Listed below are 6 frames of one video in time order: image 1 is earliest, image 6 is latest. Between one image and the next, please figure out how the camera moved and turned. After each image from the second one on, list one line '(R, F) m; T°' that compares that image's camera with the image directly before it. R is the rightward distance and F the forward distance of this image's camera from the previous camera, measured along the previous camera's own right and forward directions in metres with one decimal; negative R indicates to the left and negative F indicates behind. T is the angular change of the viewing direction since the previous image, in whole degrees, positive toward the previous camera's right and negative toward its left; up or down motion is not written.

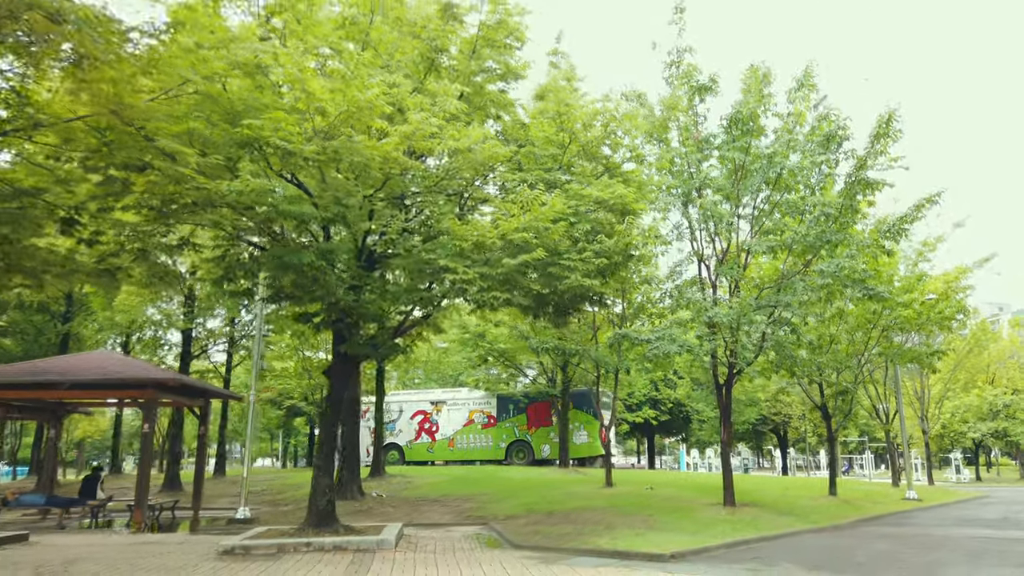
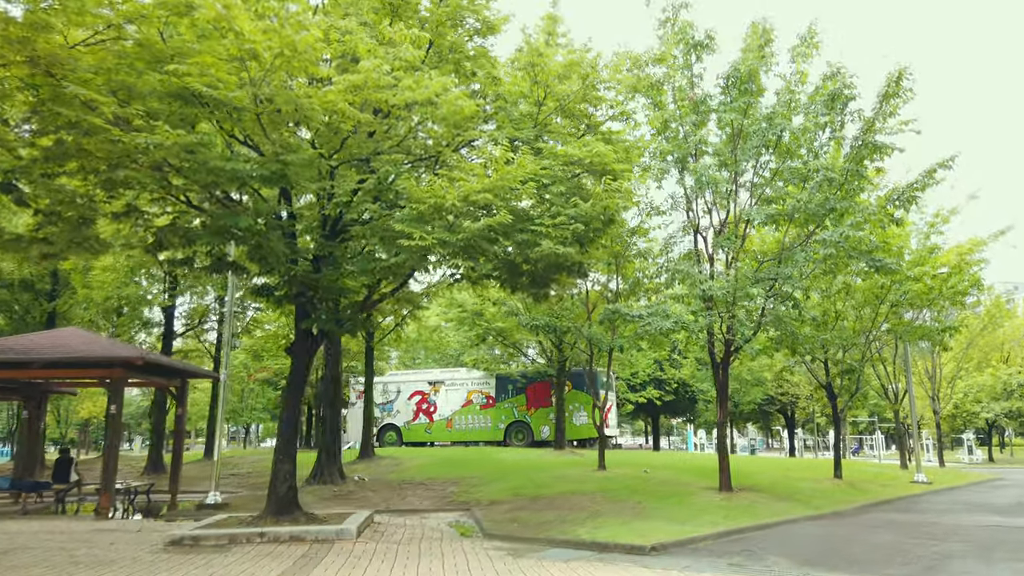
(+0.6, +1.0) m; -1°
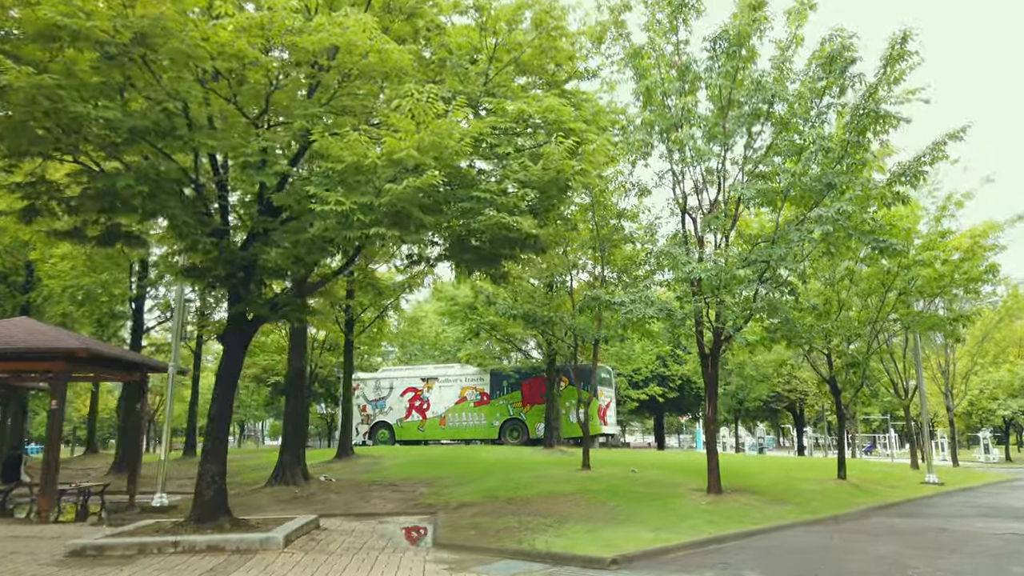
(+0.8, +1.3) m; -1°
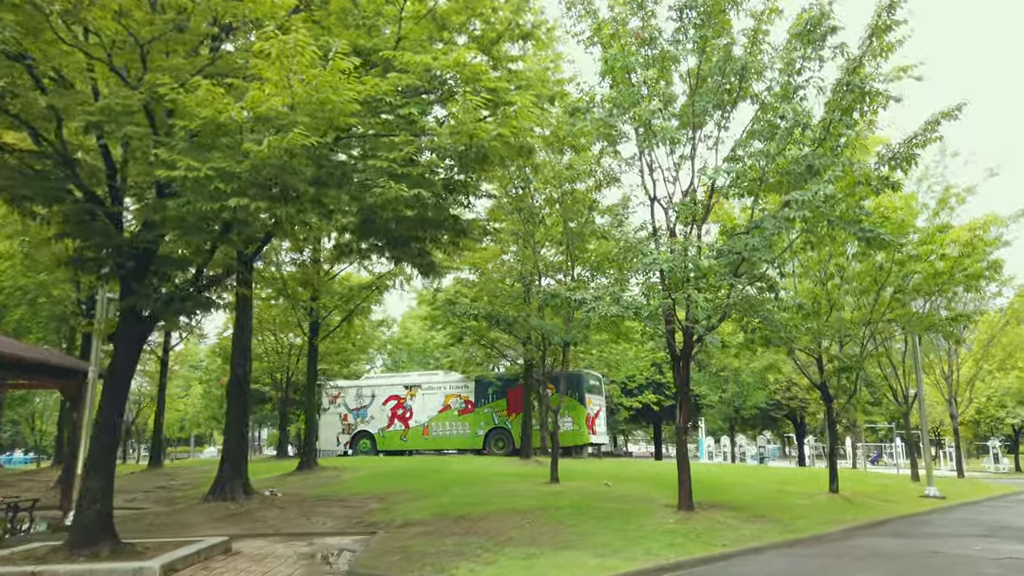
(+1.0, +1.4) m; -1°
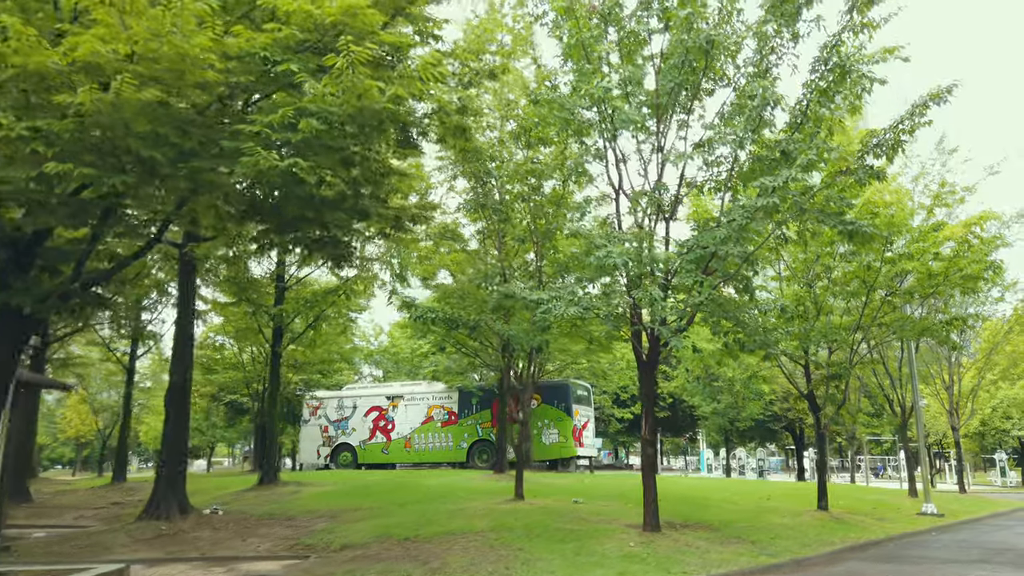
(+0.9, +1.2) m; 0°
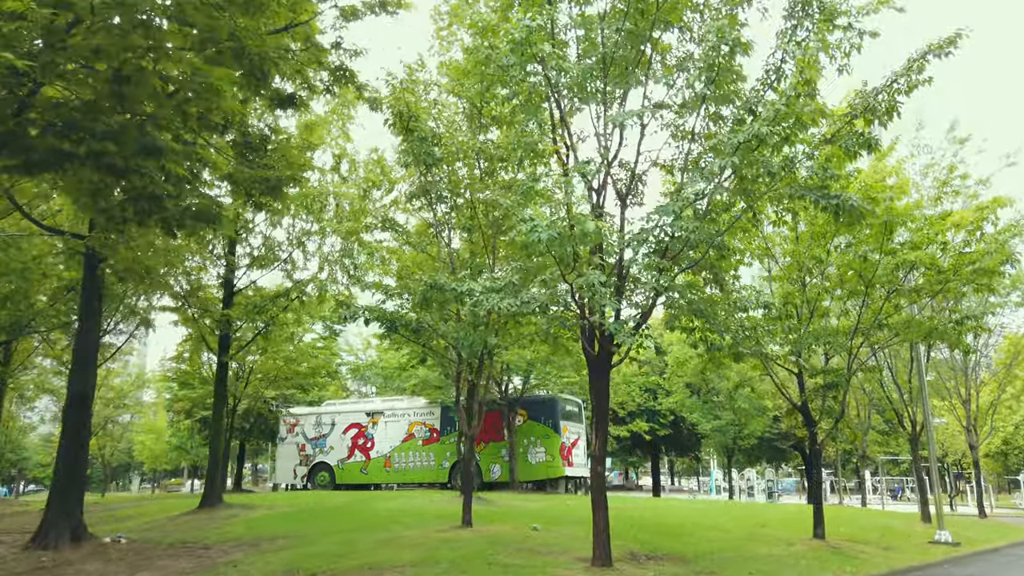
(+1.2, +1.9) m; -1°
